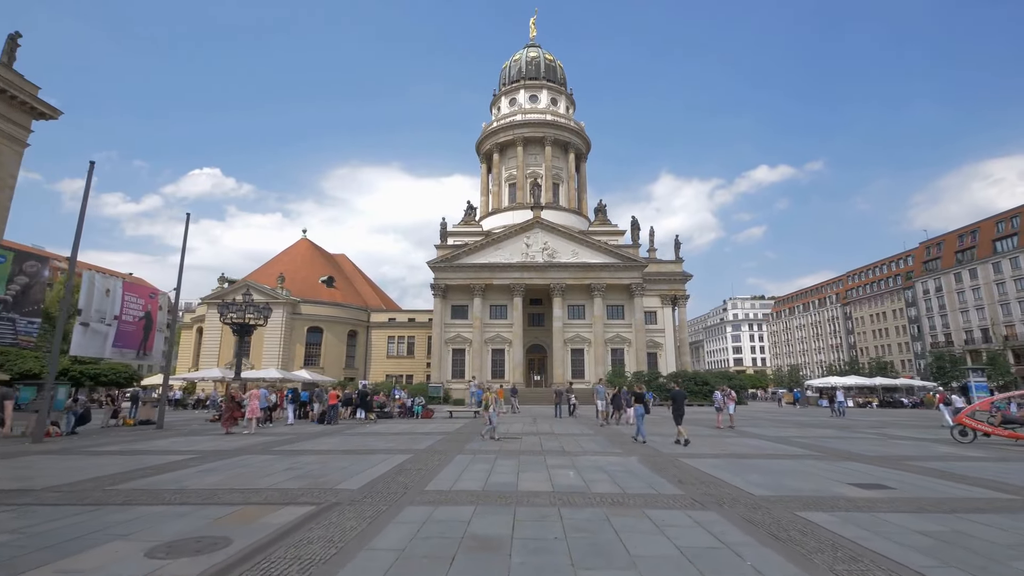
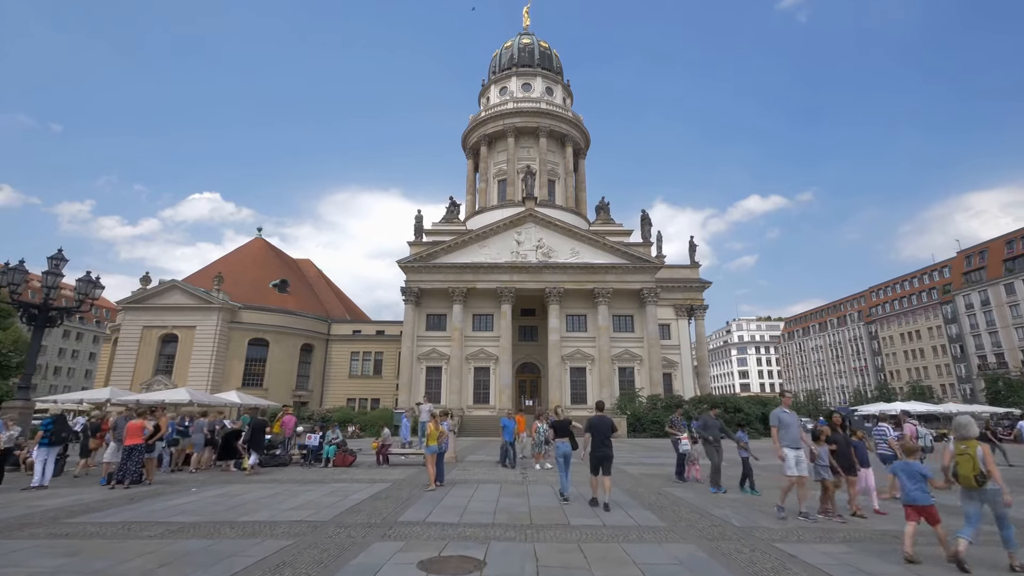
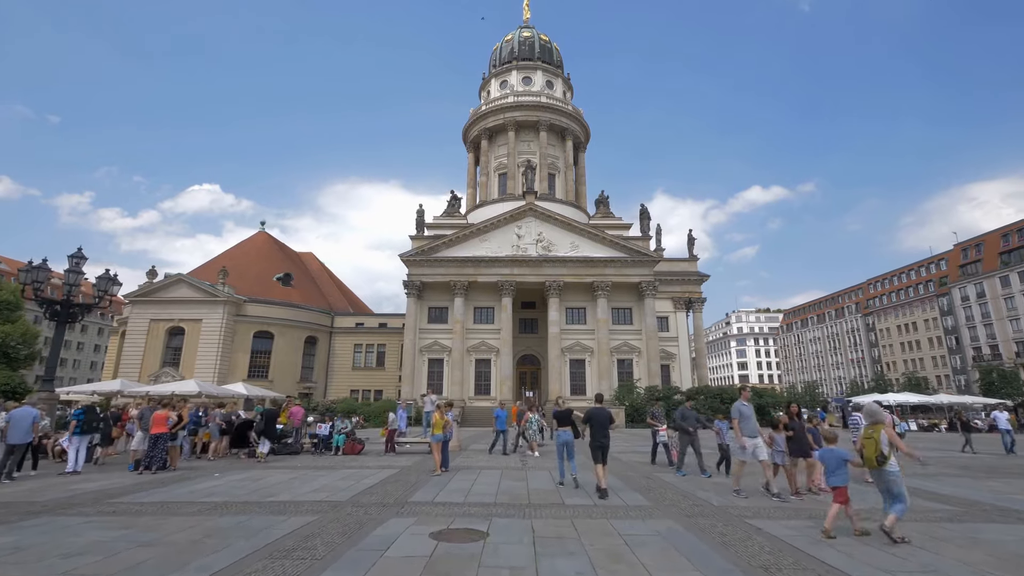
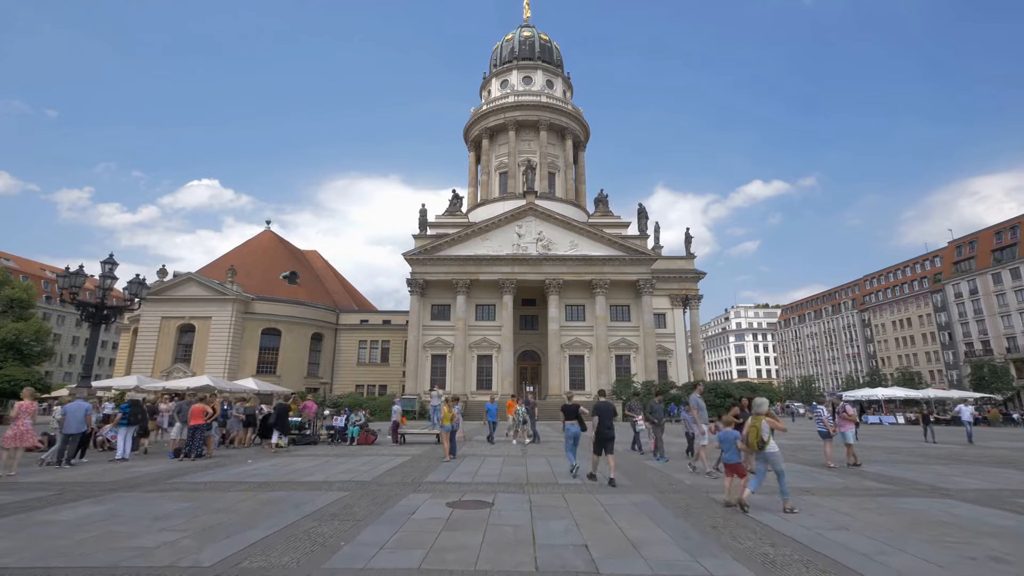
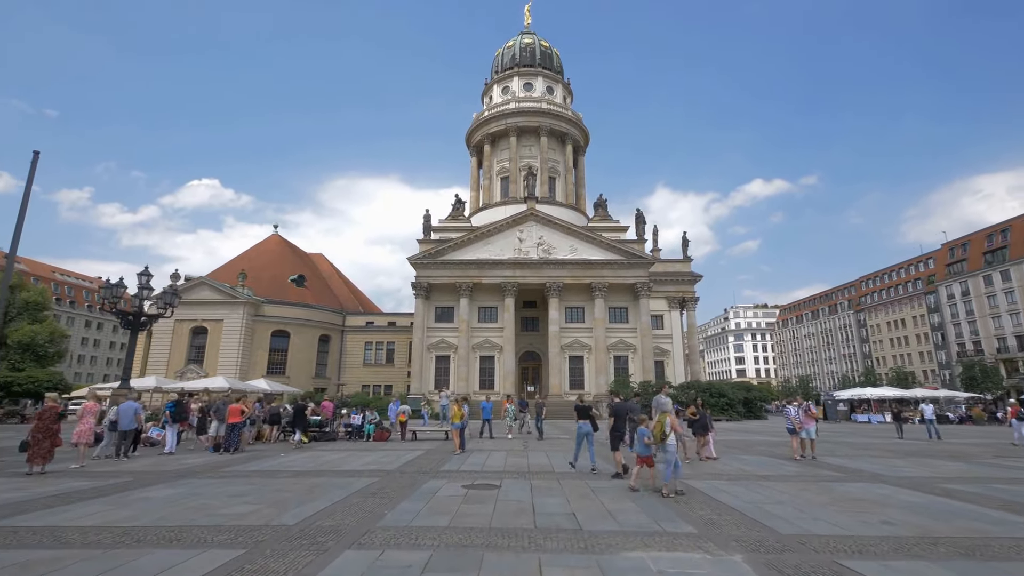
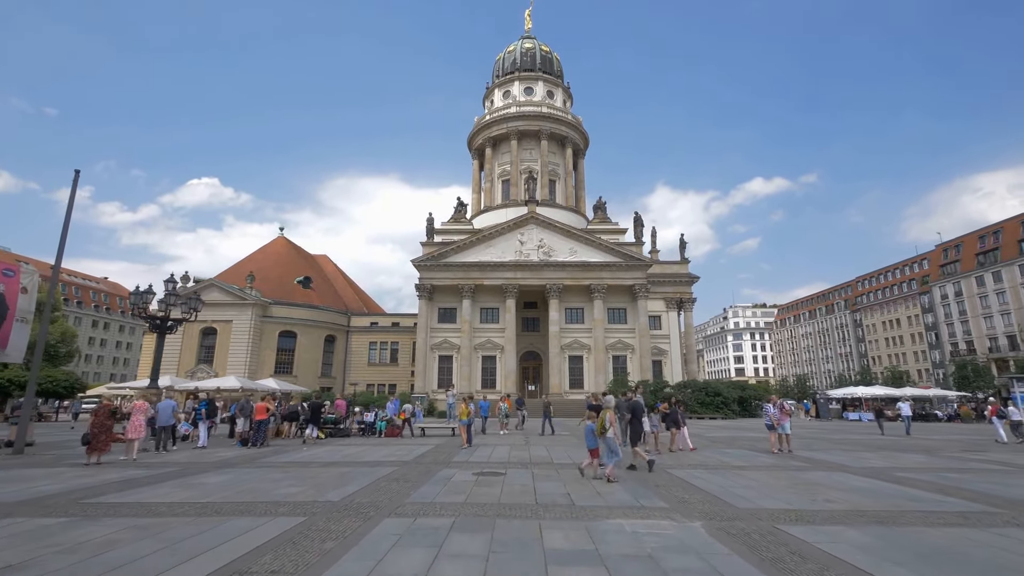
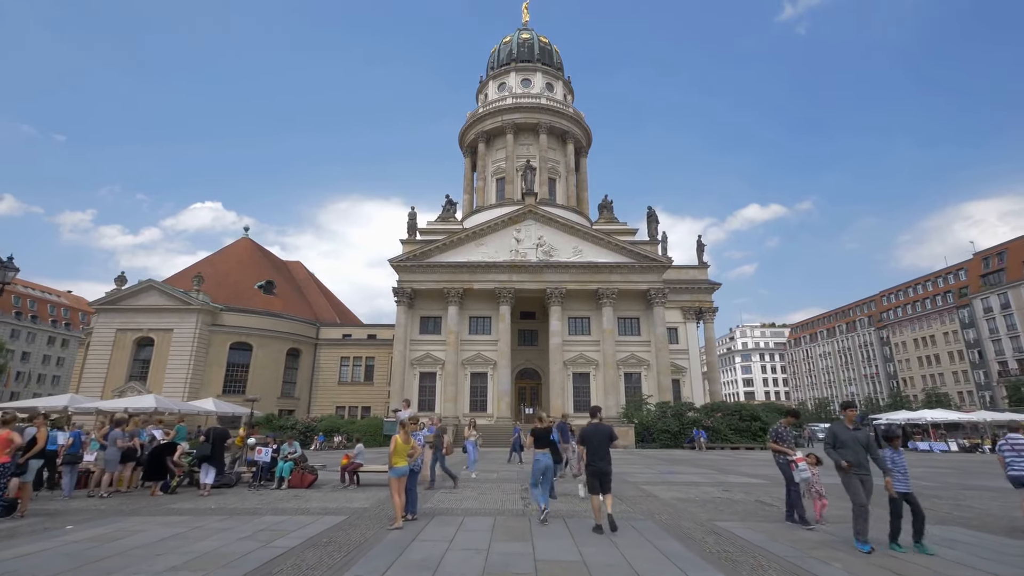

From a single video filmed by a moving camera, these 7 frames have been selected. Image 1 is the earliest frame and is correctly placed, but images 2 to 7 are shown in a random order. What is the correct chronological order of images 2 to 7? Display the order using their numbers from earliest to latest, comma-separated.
6, 5, 4, 3, 2, 7
